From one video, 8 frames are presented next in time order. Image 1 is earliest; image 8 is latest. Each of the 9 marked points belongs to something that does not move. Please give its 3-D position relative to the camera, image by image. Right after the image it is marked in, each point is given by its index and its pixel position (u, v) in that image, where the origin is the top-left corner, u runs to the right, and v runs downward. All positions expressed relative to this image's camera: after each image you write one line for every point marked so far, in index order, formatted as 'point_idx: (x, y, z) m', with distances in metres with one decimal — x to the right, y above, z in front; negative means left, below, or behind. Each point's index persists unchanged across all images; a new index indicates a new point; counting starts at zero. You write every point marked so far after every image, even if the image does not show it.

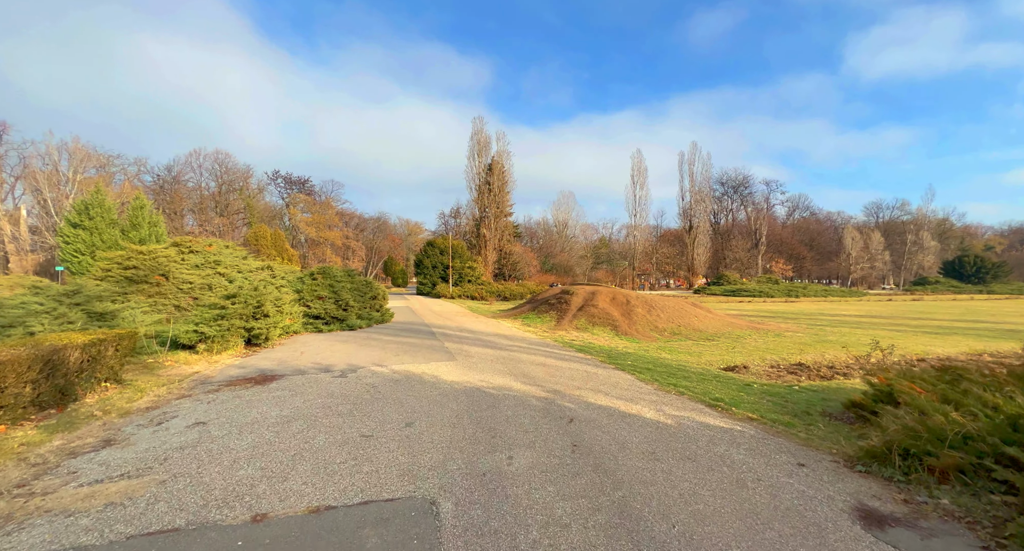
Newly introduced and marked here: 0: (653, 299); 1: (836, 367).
0: (+5.4, -0.9, +16.9) m
1: (+7.8, -2.1, +10.5) m
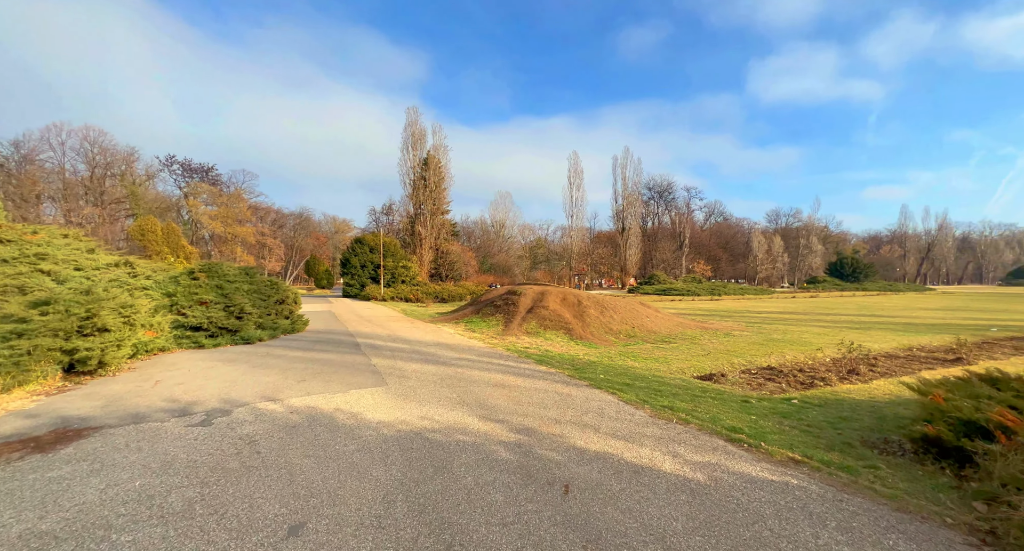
0: (+3.4, -0.9, +15.8) m
1: (+6.6, -2.1, +9.8) m
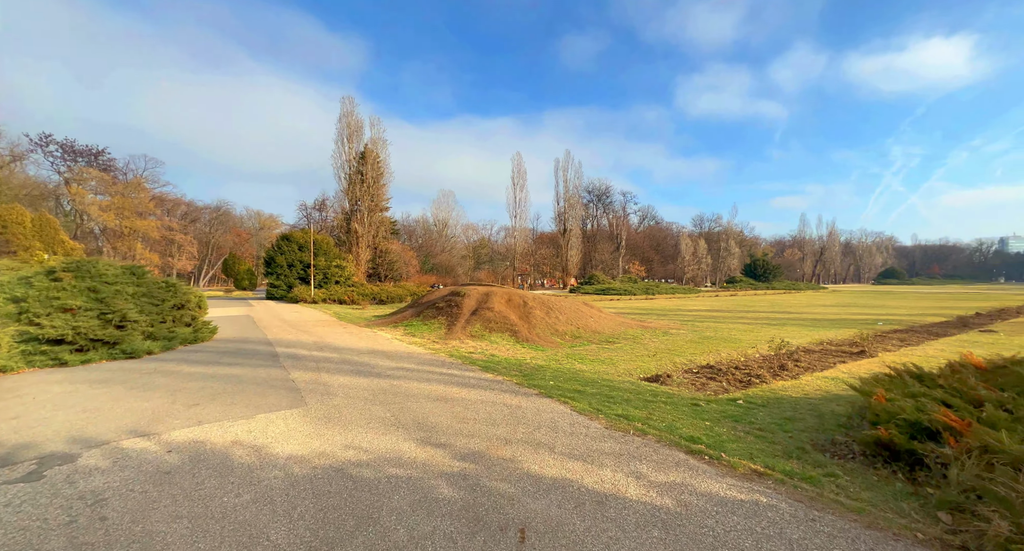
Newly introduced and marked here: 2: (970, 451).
0: (+1.4, -0.9, +15.6) m
1: (+5.4, -2.1, +10.0) m
2: (+3.8, -1.5, +3.7) m
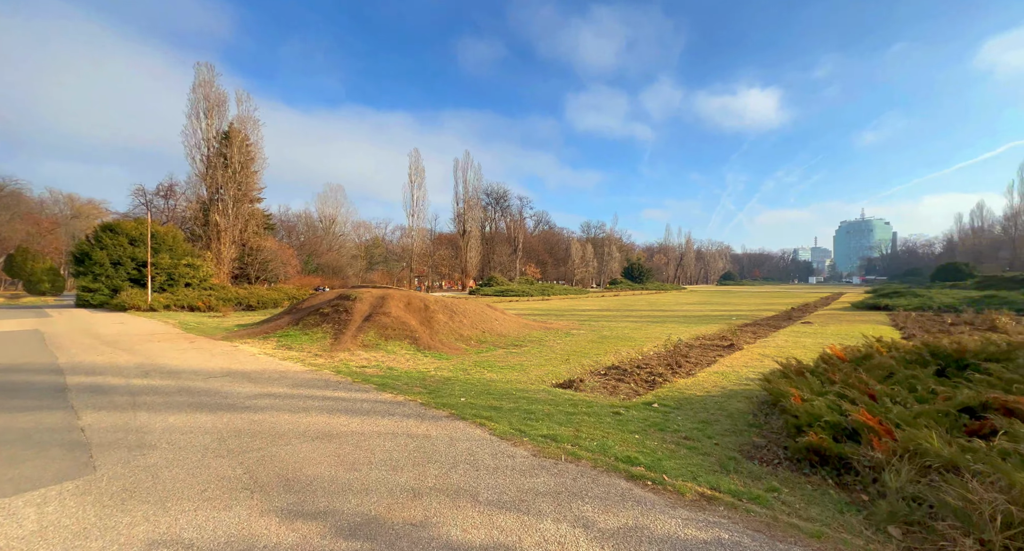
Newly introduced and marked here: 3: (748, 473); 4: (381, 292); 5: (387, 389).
0: (-2.0, -0.9, +14.6) m
1: (+3.2, -2.1, +10.2) m
2: (+3.2, -1.4, +3.6) m
3: (+2.2, -1.8, +4.0) m
4: (-4.2, -0.6, +14.0) m
5: (-1.7, -1.6, +6.2) m
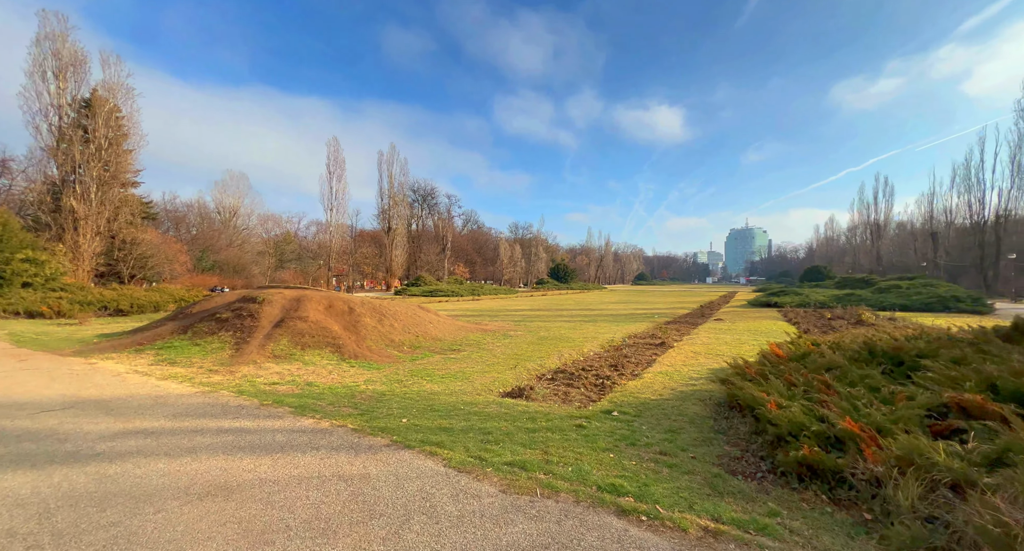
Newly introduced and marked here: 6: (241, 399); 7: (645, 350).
0: (-4.0, -0.9, +13.3) m
1: (+1.9, -2.1, +9.8) m
2: (+2.9, -1.4, +3.4) m
3: (+1.9, -1.8, +3.6) m
4: (-6.1, -0.5, +12.4) m
5: (-2.3, -1.6, +5.1) m
6: (-3.5, -1.6, +5.6) m
7: (+3.8, -2.1, +12.3) m
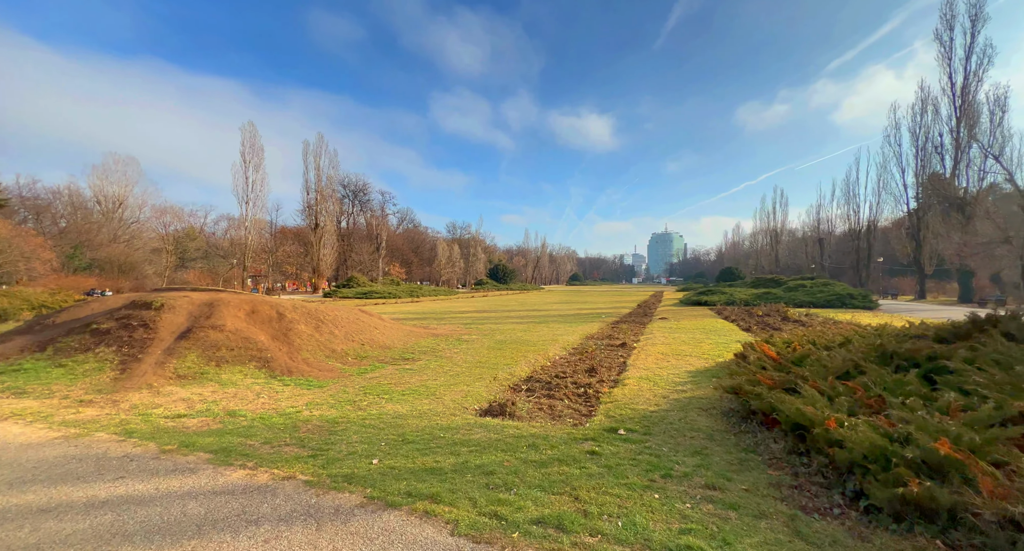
0: (-5.2, -0.9, +11.6) m
1: (+1.1, -2.1, +9.0) m
2: (+3.2, -1.4, +2.8) m
3: (+2.1, -1.7, +2.8) m
4: (-7.1, -0.5, +10.3) m
5: (-2.3, -1.5, +3.7) m
6: (-3.5, -1.5, +4.0) m
7: (+2.6, -2.1, +11.8) m
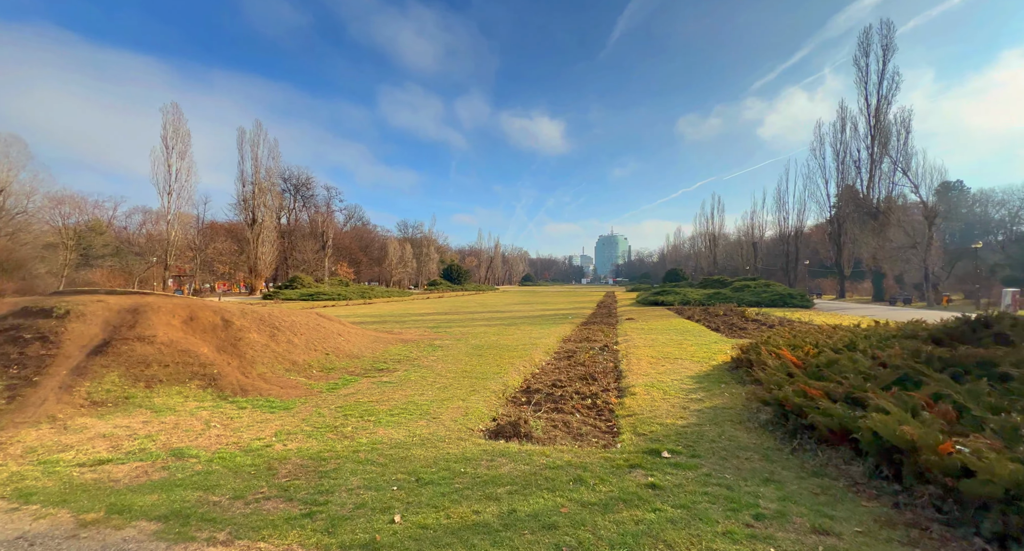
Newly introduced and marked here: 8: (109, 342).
0: (-5.6, -0.9, +10.1) m
1: (+1.0, -2.1, +8.3) m
2: (+3.8, -1.4, +2.4) m
3: (+2.7, -1.7, +2.3) m
4: (-7.4, -0.5, +8.6) m
5: (-1.8, -1.5, +2.6) m
6: (-3.1, -1.5, +2.8) m
7: (+2.1, -2.1, +11.2) m
8: (-6.6, -1.1, +7.4) m
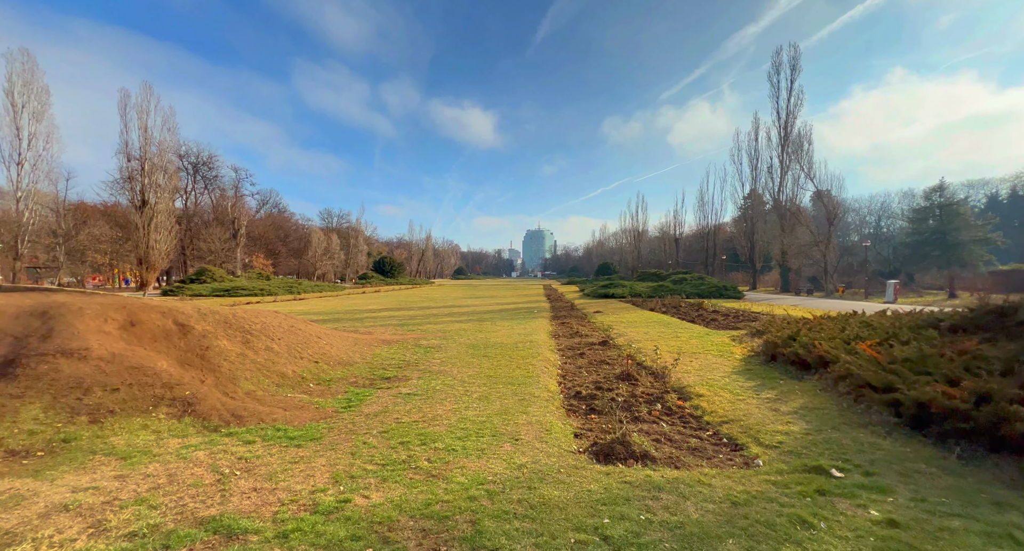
0: (-5.2, -0.7, +8.1) m
1: (+1.6, -1.9, +7.5) m
2: (+5.4, -1.3, +2.1) m
3: (+4.3, -1.6, +1.8) m
4: (-6.6, -0.3, +6.4) m
5: (-0.1, -1.4, +1.4) m
6: (-1.4, -1.4, +1.4) m
7: (+2.3, -1.9, +10.6) m
8: (-5.7, -0.9, +5.3) m
